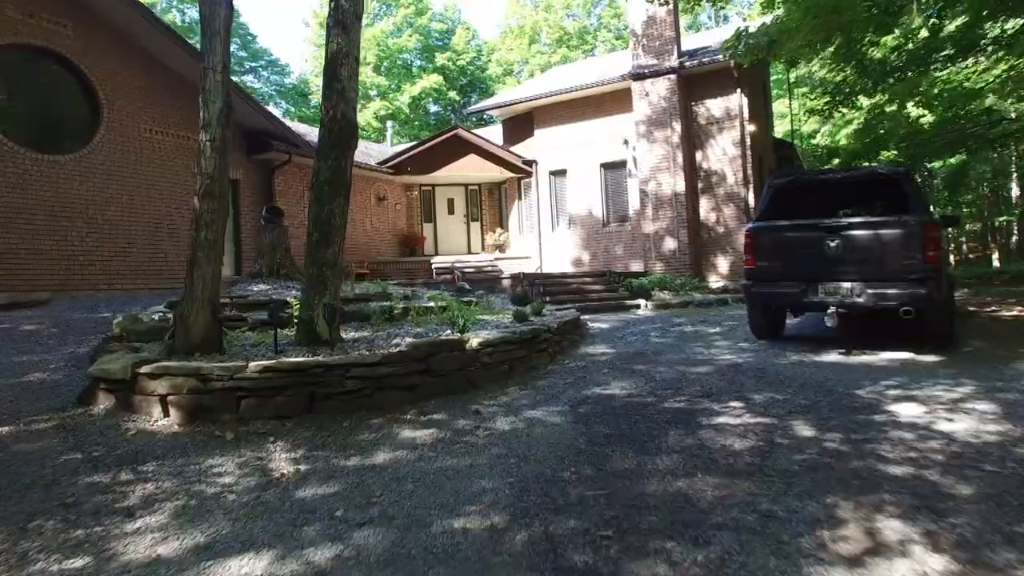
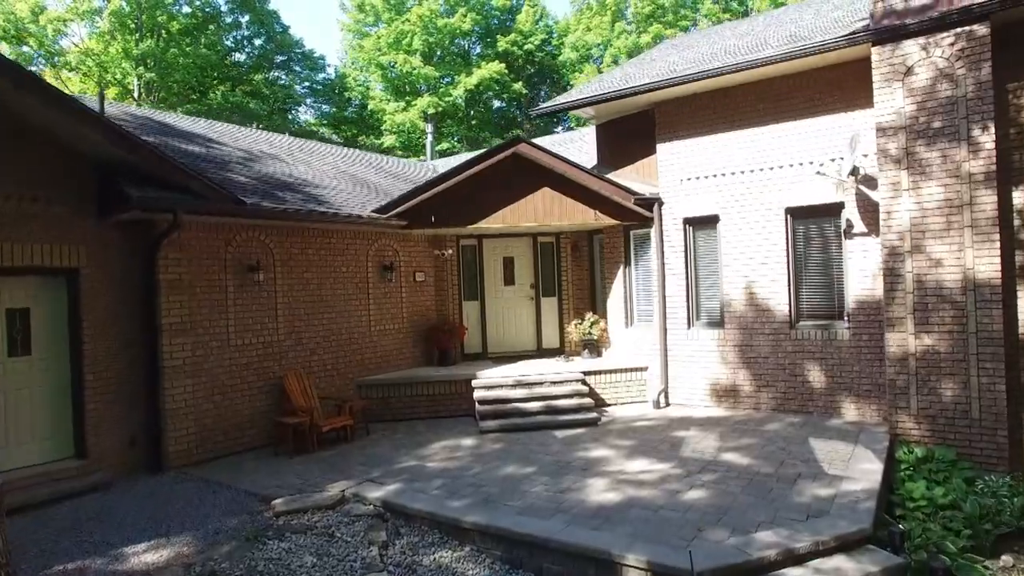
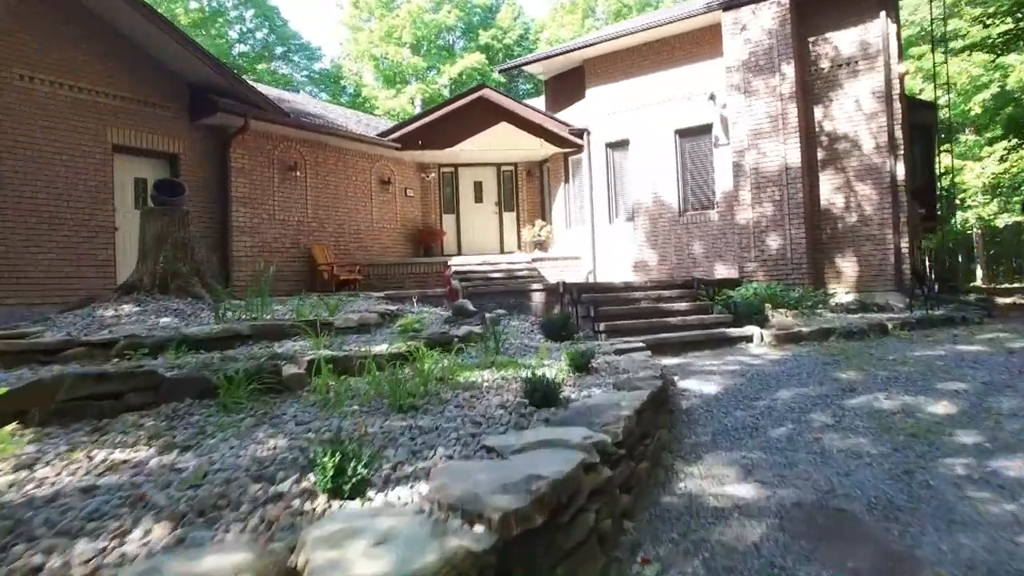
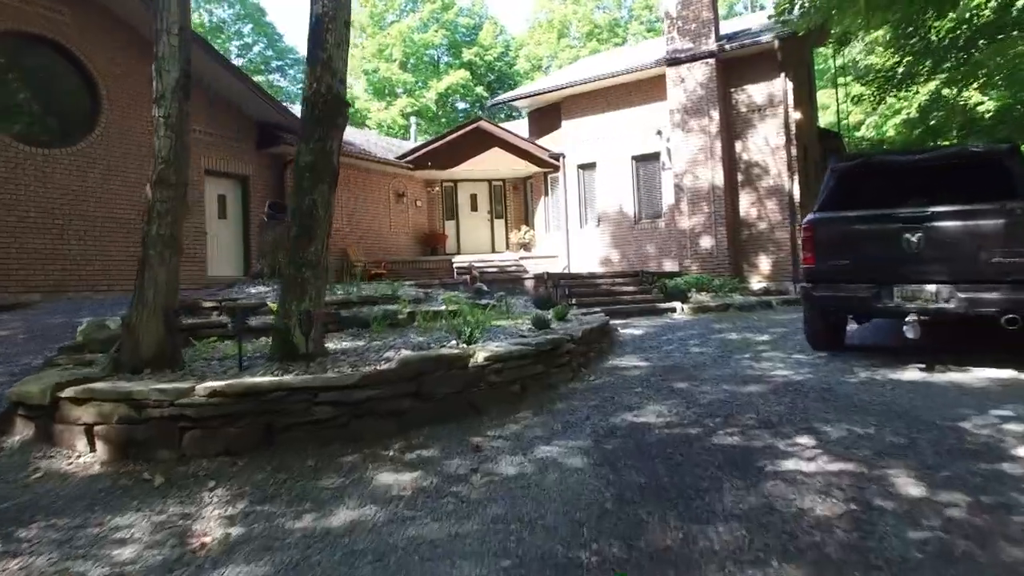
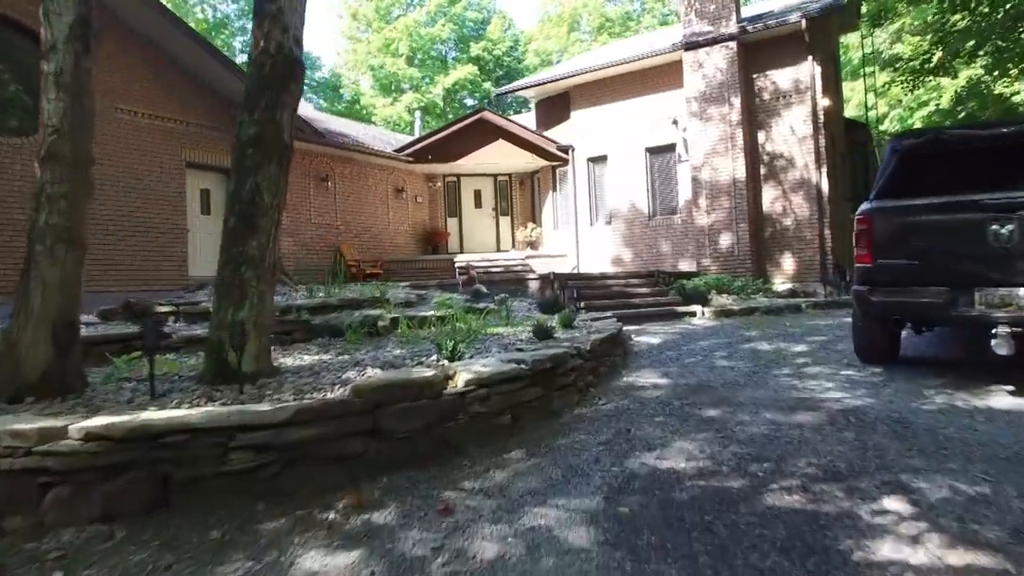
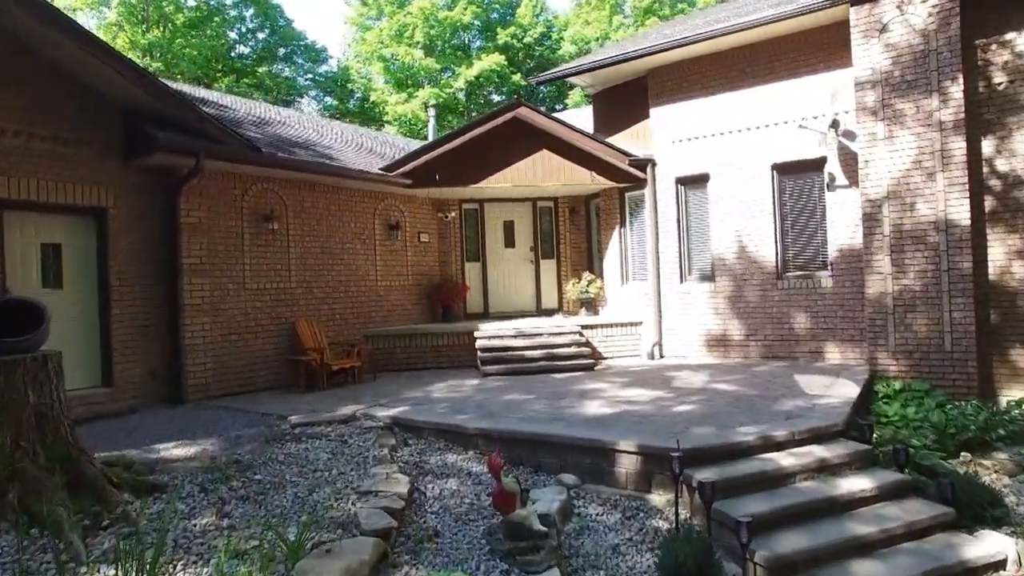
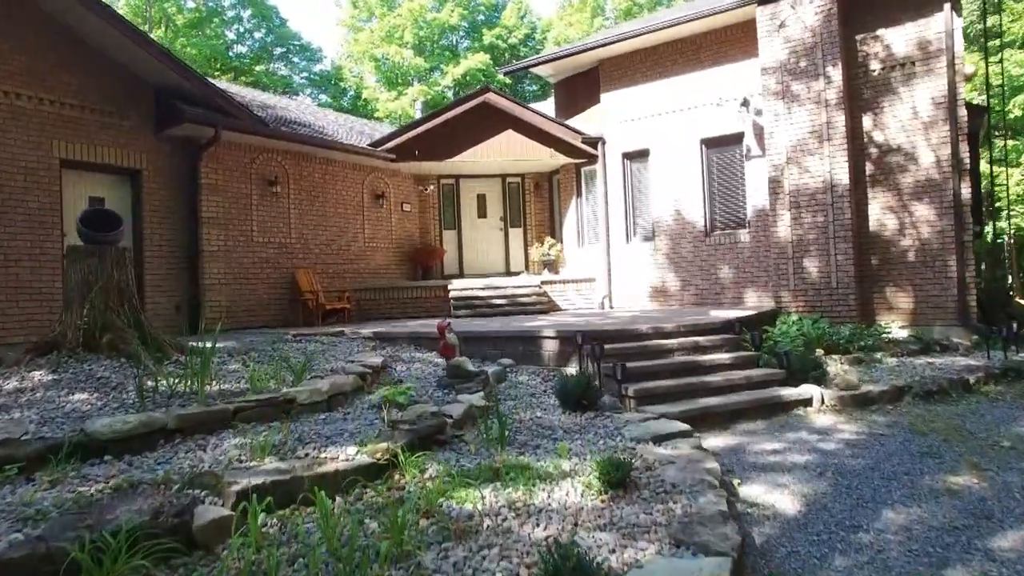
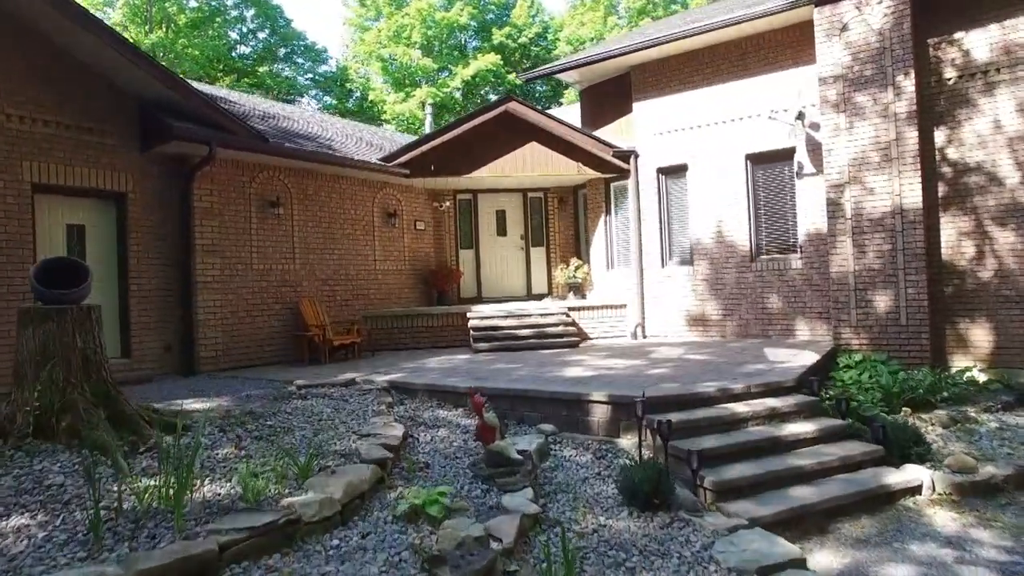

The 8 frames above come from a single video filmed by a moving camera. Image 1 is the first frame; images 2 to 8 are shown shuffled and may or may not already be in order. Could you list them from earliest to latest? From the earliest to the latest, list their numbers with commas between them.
4, 5, 3, 7, 8, 6, 2
